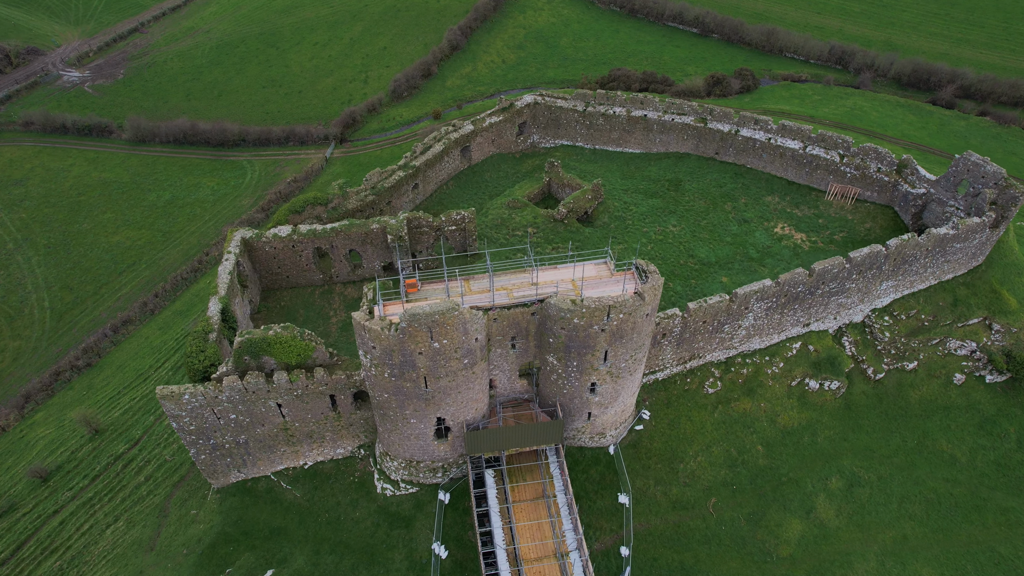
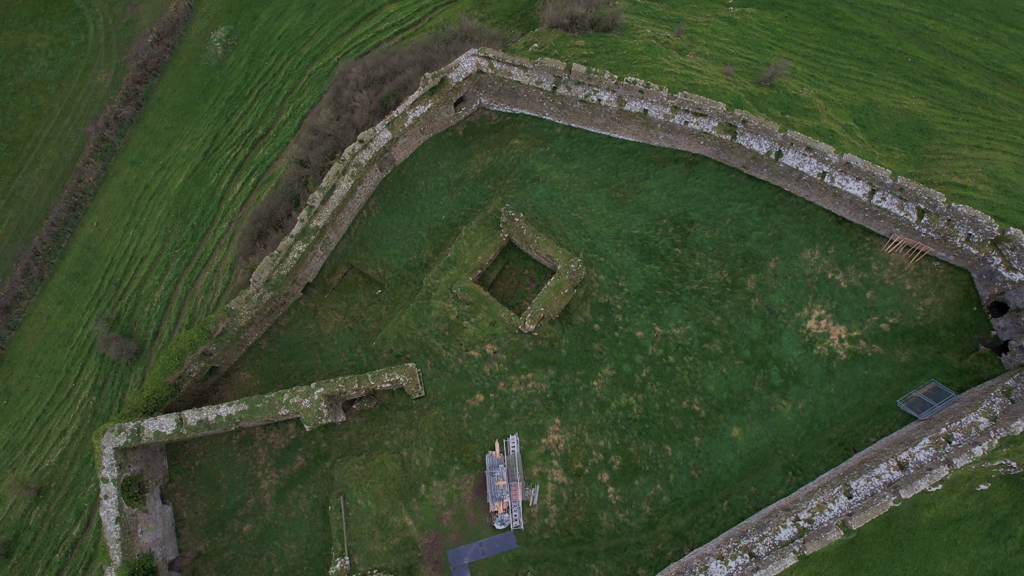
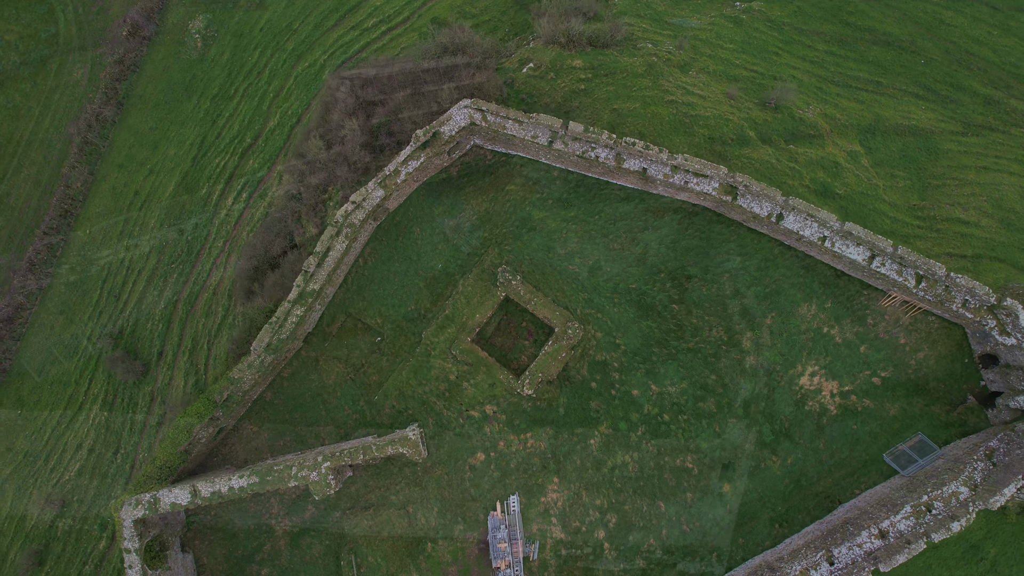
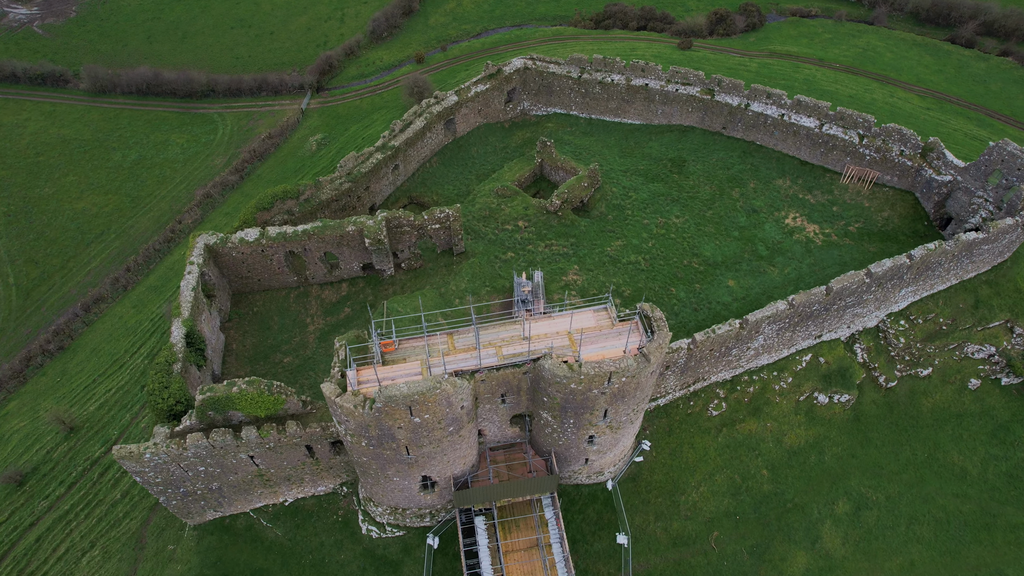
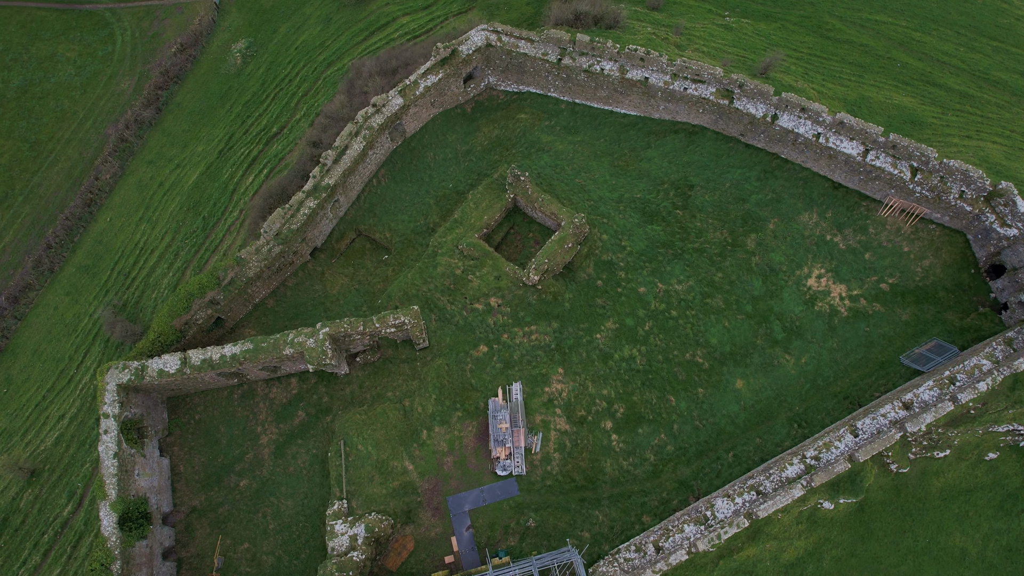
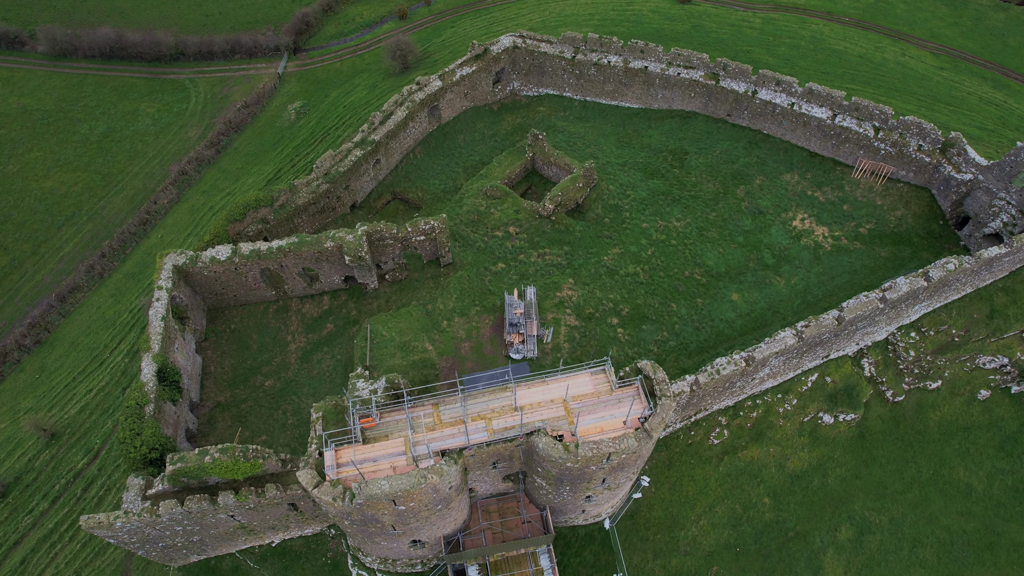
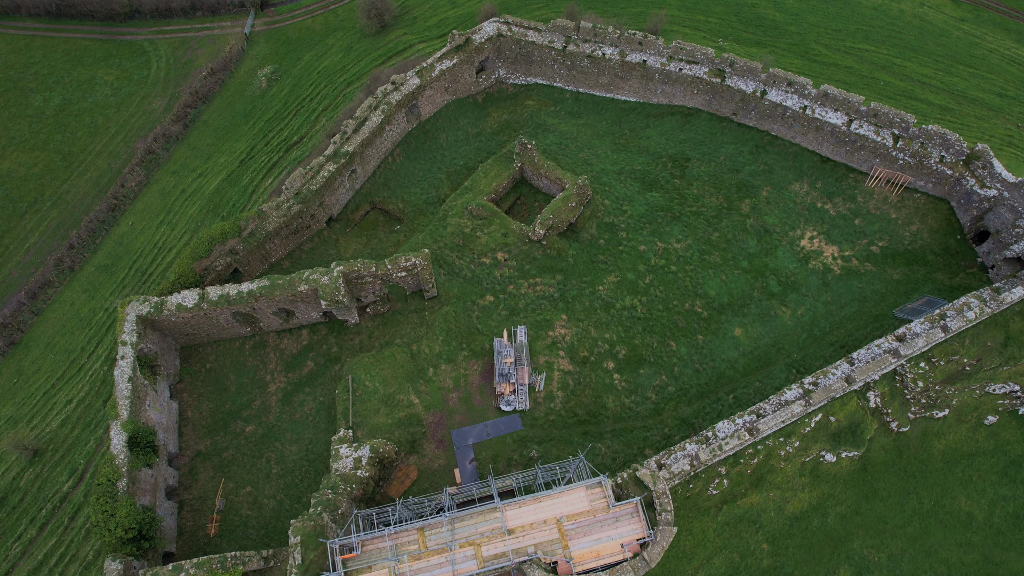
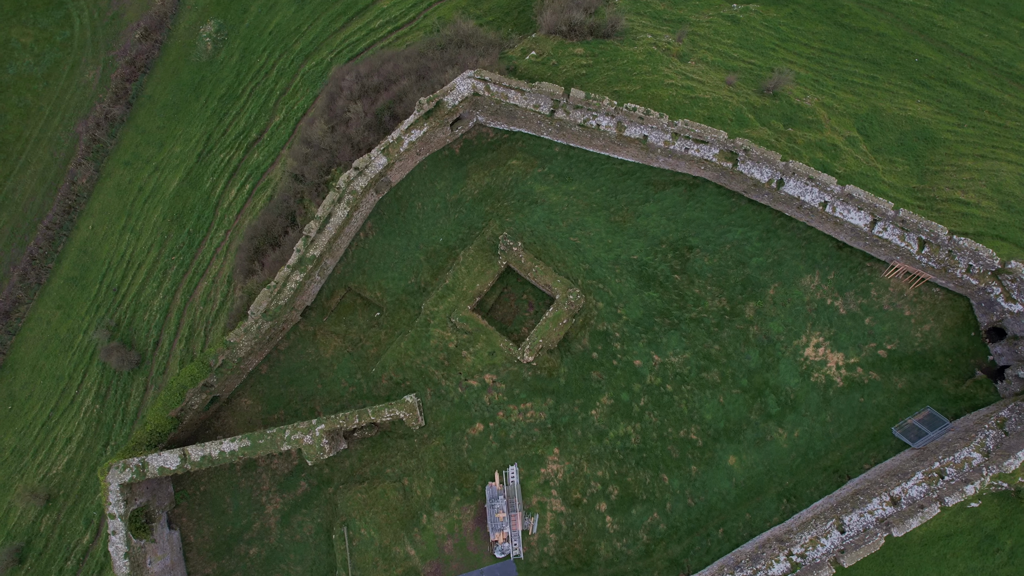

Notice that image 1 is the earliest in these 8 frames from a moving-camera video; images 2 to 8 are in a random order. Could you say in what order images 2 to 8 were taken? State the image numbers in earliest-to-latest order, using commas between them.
4, 6, 7, 5, 2, 8, 3
